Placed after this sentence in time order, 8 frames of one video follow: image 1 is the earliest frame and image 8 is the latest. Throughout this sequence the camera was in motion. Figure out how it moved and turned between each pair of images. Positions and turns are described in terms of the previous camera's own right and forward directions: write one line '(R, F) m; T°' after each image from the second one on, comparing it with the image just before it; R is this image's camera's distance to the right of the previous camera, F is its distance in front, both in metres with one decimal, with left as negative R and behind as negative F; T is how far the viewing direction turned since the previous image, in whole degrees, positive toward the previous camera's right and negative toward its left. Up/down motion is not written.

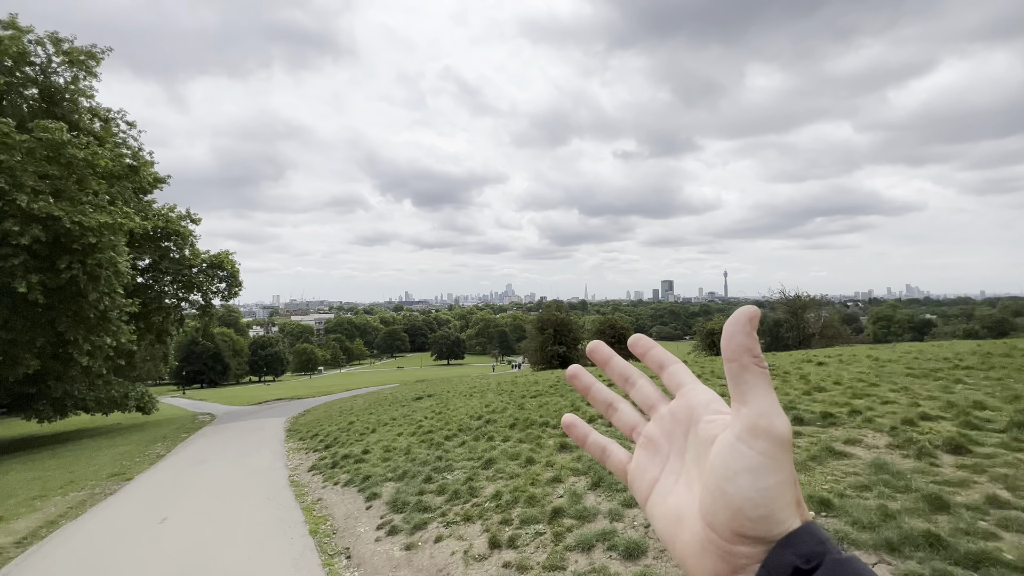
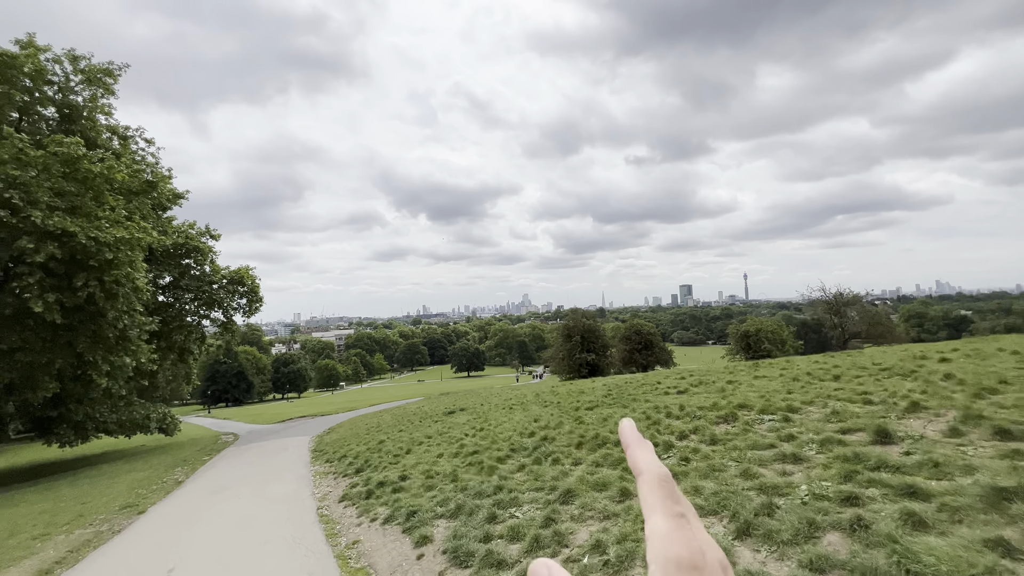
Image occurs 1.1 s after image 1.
(-0.7, +1.2) m; -2°
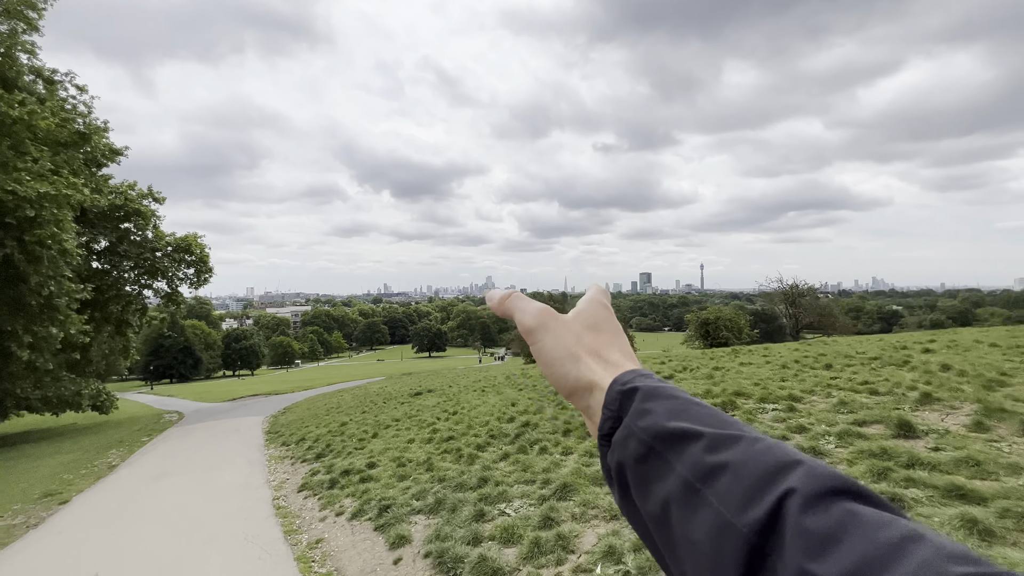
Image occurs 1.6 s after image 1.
(-0.3, +0.6) m; +5°
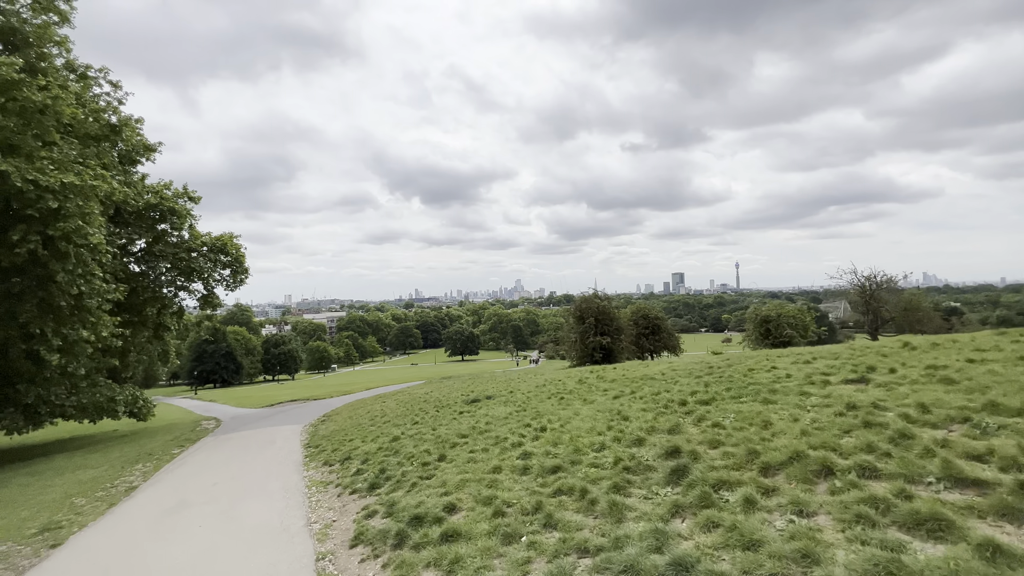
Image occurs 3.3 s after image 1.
(-1.2, +2.2) m; -4°
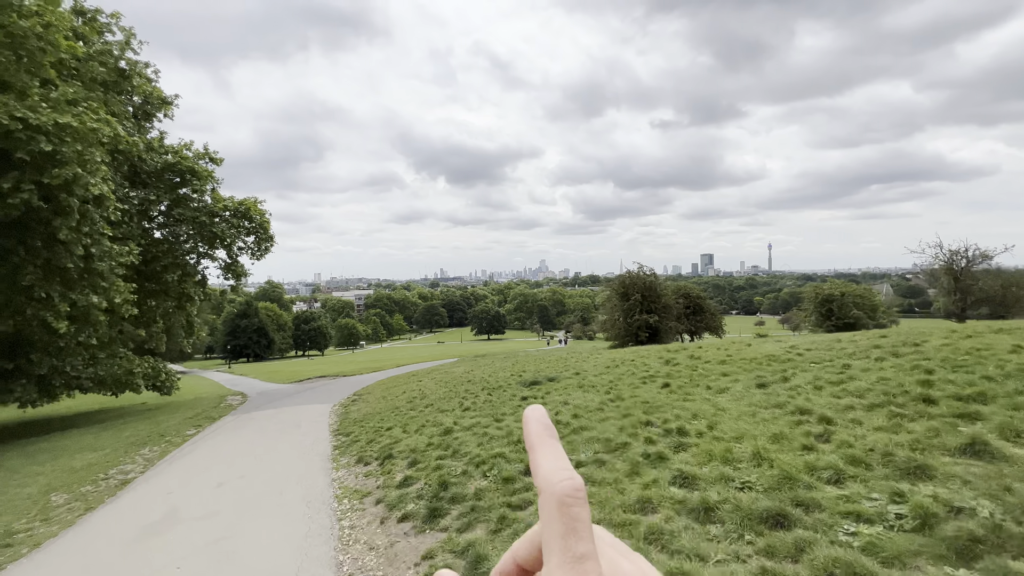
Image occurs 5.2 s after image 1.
(-1.1, +2.4) m; -3°
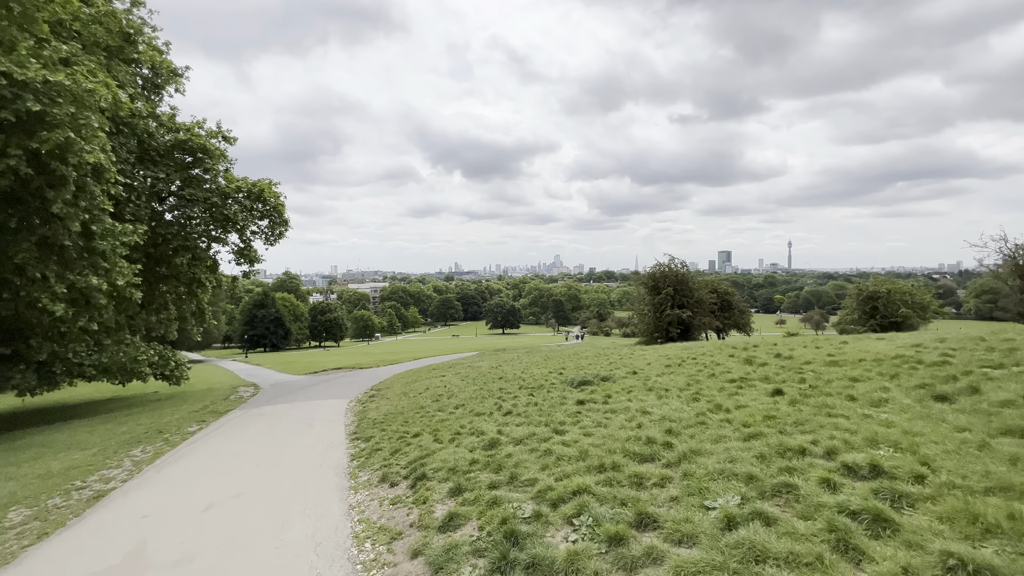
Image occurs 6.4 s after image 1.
(-0.7, +1.6) m; -2°
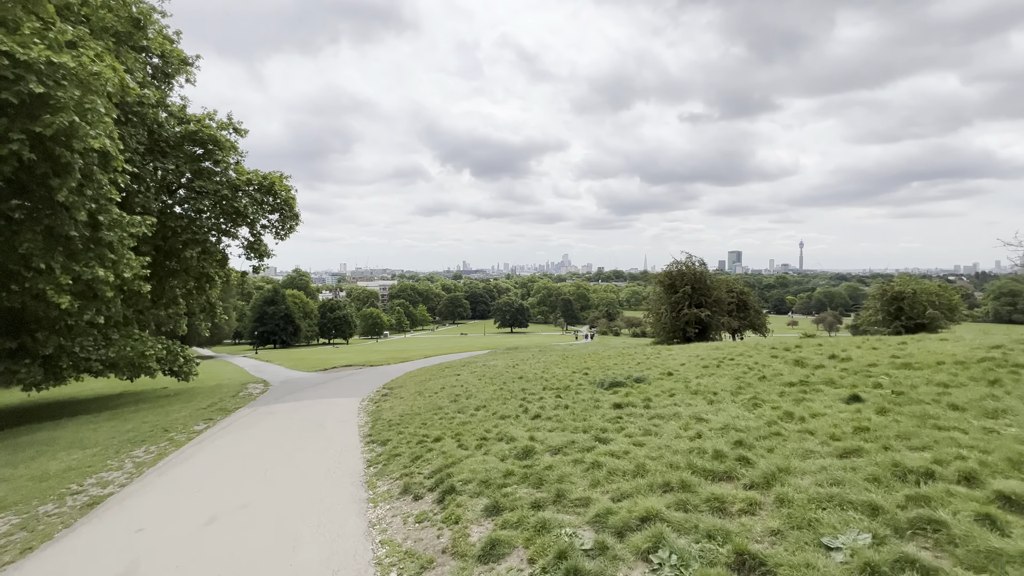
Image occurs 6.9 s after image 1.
(-0.4, +0.7) m; -1°
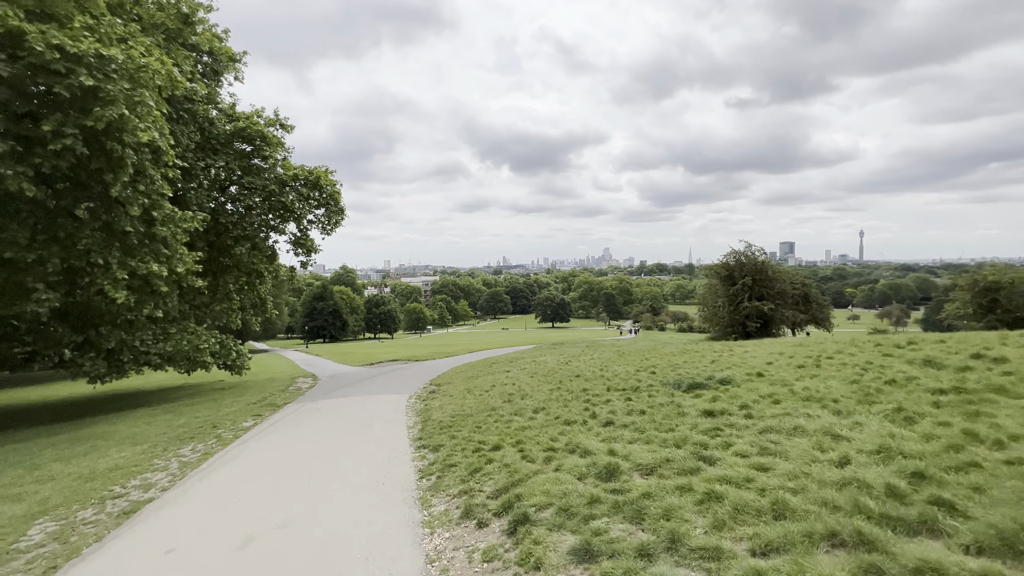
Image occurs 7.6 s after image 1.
(-0.4, +0.9) m; -5°
